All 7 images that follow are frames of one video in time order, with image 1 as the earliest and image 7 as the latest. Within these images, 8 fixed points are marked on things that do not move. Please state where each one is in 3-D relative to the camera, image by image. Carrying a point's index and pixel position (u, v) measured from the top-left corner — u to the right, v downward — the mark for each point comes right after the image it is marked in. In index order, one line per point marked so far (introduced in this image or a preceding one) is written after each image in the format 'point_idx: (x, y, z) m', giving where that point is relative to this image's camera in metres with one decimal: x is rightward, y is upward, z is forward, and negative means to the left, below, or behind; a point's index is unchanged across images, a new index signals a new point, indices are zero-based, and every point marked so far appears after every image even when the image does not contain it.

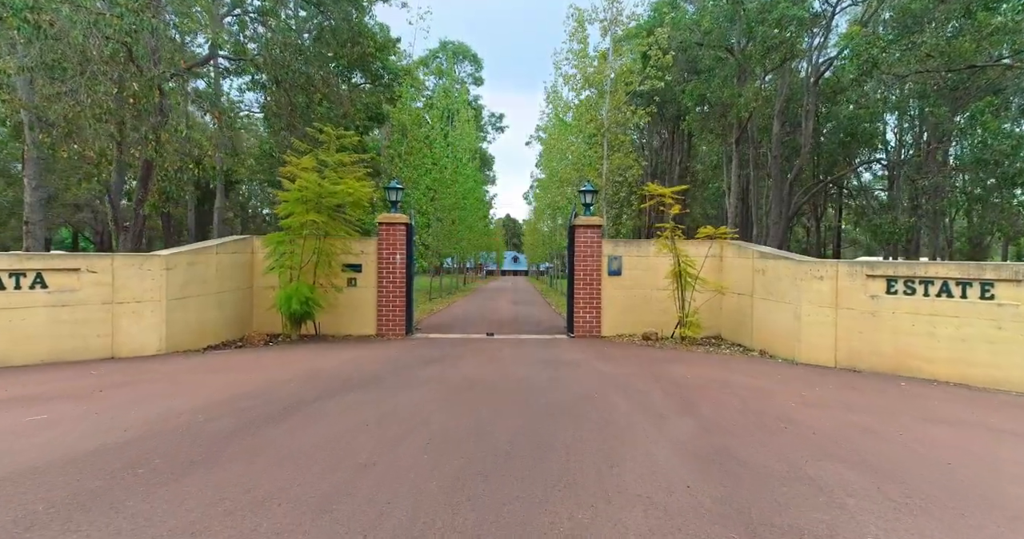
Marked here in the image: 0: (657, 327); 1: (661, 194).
0: (+3.0, -1.2, +11.1) m
1: (+2.7, +1.3, +9.5) m
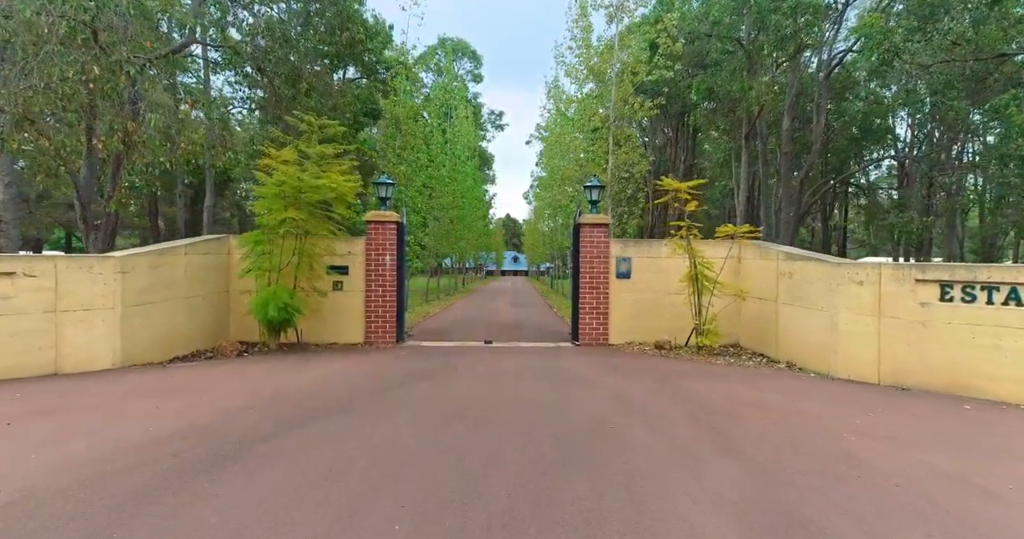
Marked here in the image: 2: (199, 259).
0: (+3.0, -1.2, +10.2) m
1: (+2.7, +1.3, +8.6) m
2: (-5.1, +0.2, +8.6) m
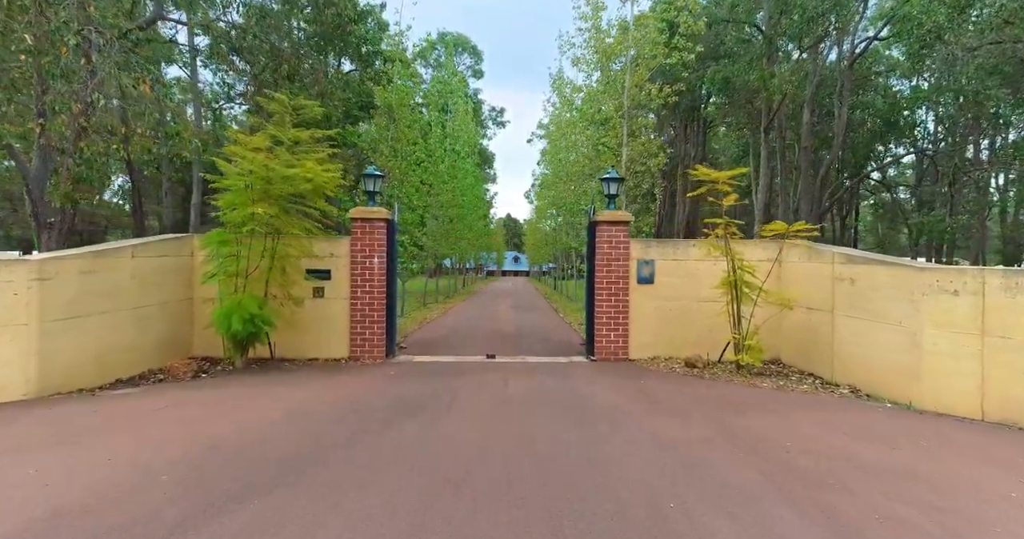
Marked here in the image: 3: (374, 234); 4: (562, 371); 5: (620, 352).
0: (+3.1, -1.3, +8.9) m
1: (+2.8, +1.2, +7.3) m
2: (-5.0, +0.1, +7.3) m
3: (-2.3, +0.6, +8.8) m
4: (+0.8, -1.6, +8.1) m
5: (+1.8, -1.4, +9.0) m
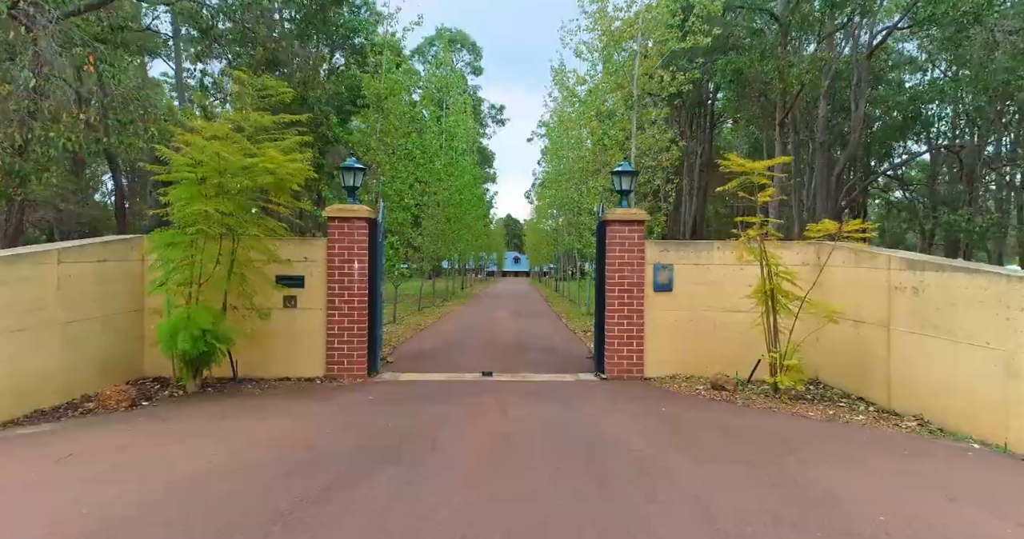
0: (+3.1, -1.4, +7.8) m
1: (+2.8, +1.1, +6.2) m
2: (-5.0, 0.0, +6.2) m
3: (-2.3, +0.5, +7.7) m
4: (+0.8, -1.6, +7.0) m
5: (+1.8, -1.5, +7.9) m
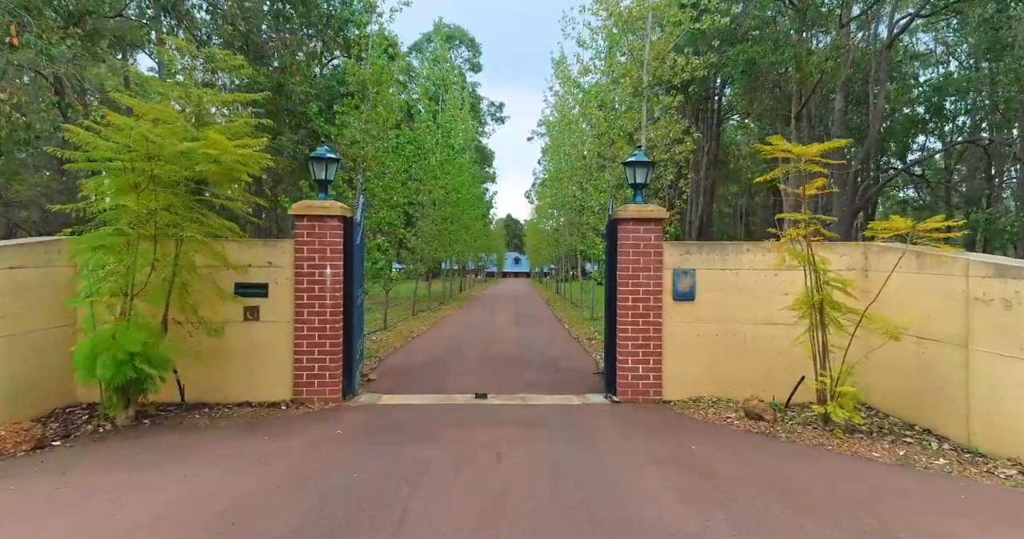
0: (+3.0, -1.4, +6.7) m
1: (+2.8, +1.1, +5.1) m
2: (-5.0, -0.1, +5.1) m
3: (-2.3, +0.4, +6.7) m
4: (+0.7, -1.7, +5.9) m
5: (+1.8, -1.6, +6.8) m
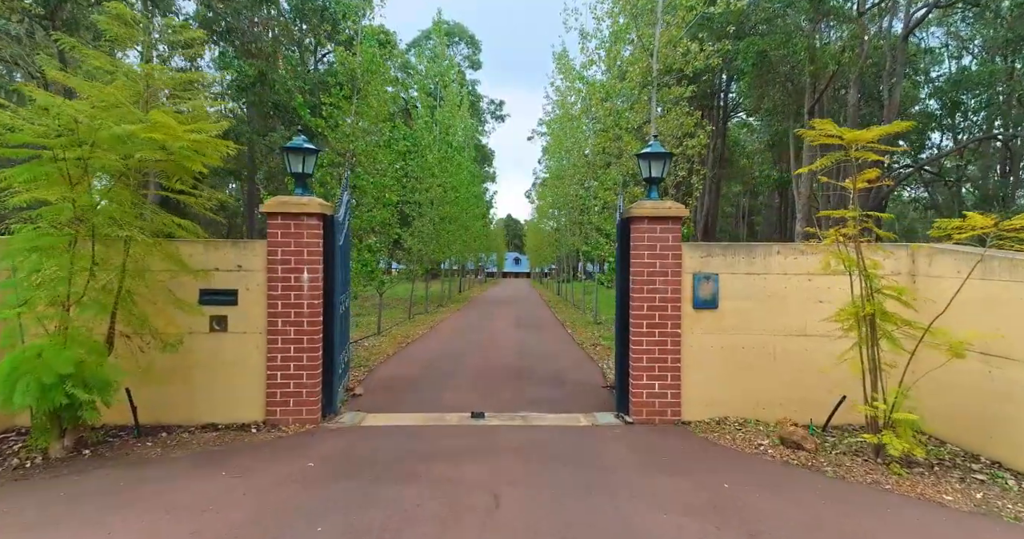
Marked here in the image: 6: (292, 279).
0: (+3.0, -1.5, +6.0) m
1: (+2.8, +1.0, +4.3) m
2: (-5.0, -0.1, +4.4) m
3: (-2.3, +0.4, +5.9) m
4: (+0.7, -1.8, +5.1) m
5: (+1.8, -1.6, +6.0) m
6: (-2.4, -0.1, +5.8) m
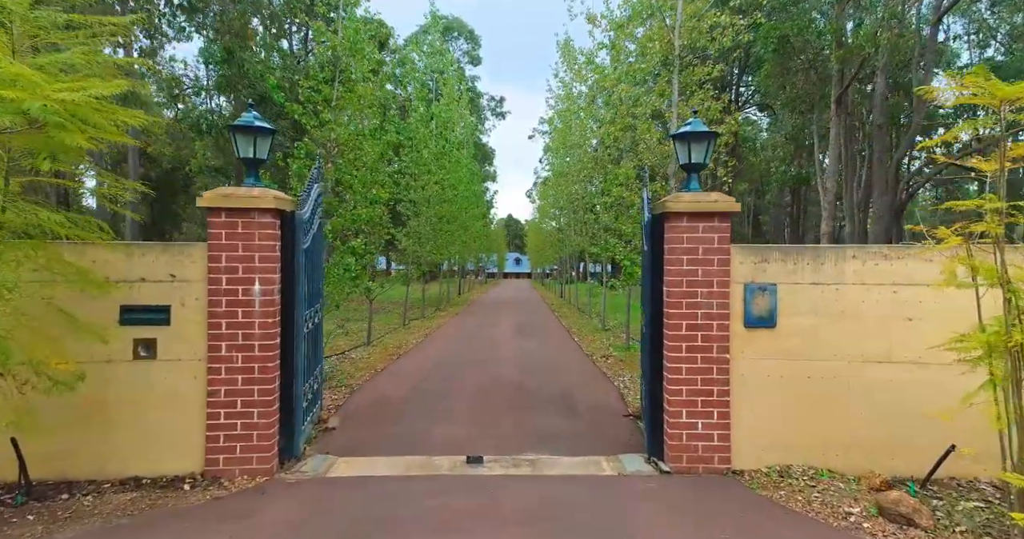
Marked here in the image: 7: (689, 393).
0: (+3.1, -1.6, +4.7) m
1: (+2.8, +0.9, +3.0) m
2: (-5.0, -0.2, +3.1) m
3: (-2.3, +0.3, +4.6) m
4: (+0.8, -1.8, +3.8) m
5: (+1.8, -1.7, +4.8) m
6: (-2.4, -0.2, +4.5) m
7: (+1.6, -1.1, +4.8) m
